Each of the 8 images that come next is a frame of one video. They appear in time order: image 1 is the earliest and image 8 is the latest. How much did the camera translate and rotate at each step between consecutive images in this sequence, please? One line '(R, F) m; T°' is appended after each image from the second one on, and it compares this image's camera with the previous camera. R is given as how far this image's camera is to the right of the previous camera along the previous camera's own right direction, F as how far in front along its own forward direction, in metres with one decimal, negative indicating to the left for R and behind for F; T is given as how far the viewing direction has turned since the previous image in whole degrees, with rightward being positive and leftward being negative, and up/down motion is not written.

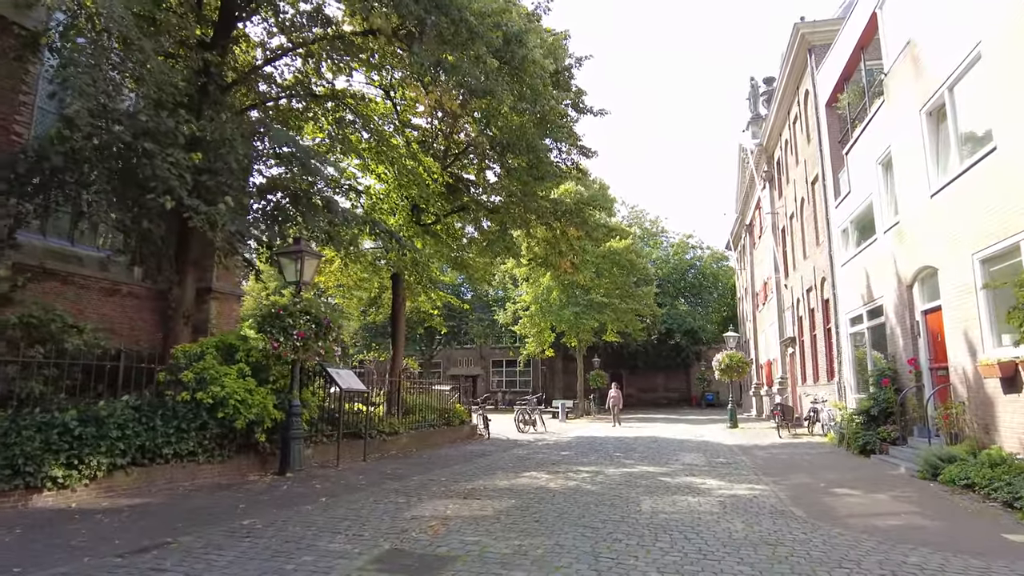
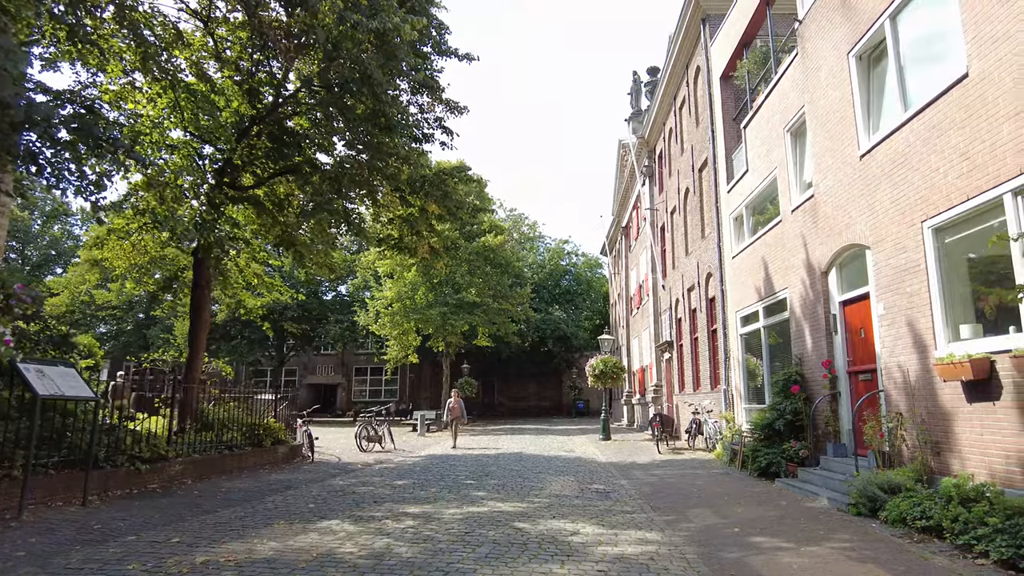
(+0.9, +3.3) m; +10°
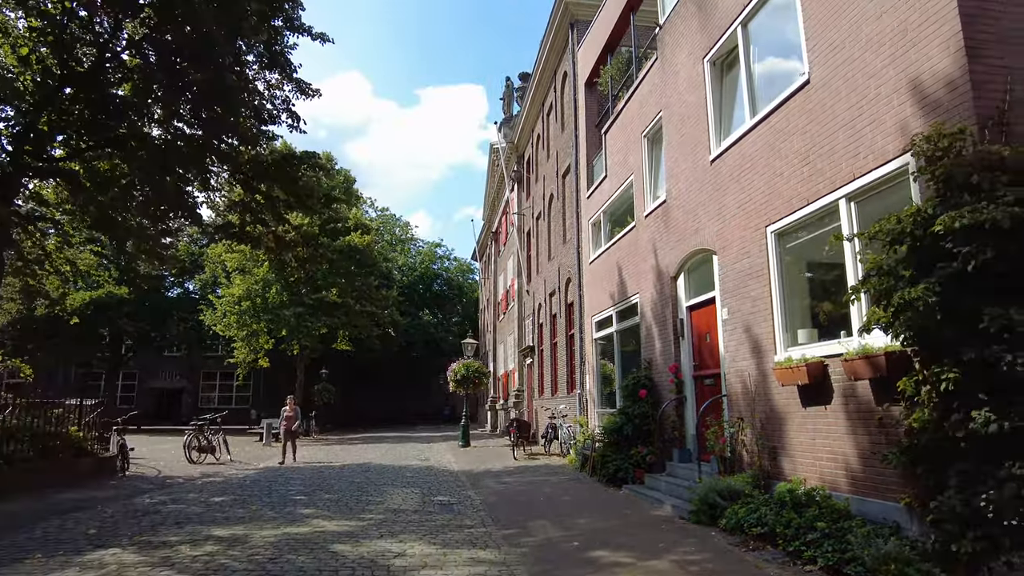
(+0.4, +0.7) m; +11°
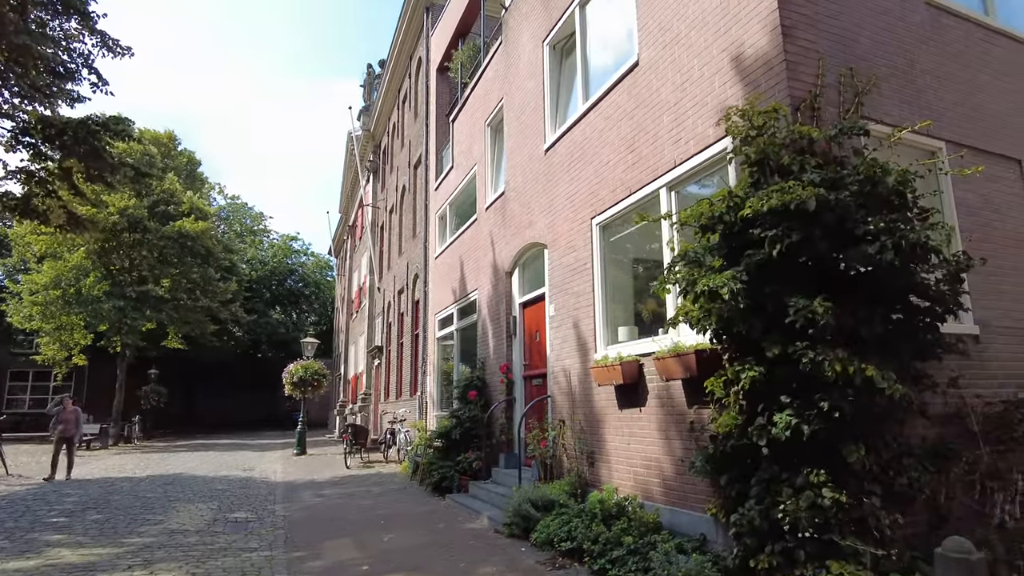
(+0.7, +0.8) m; +11°
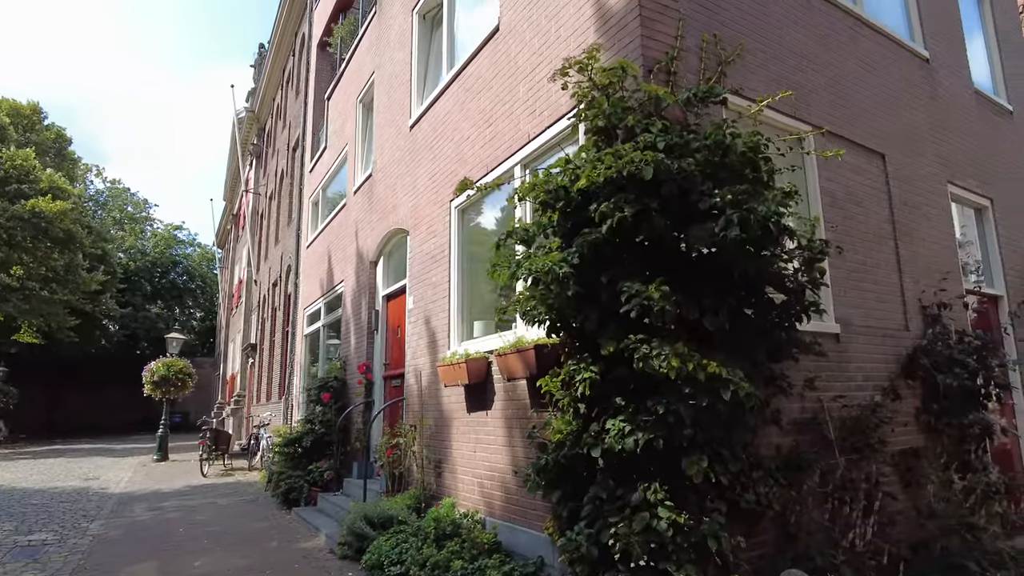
(+0.6, +0.7) m; +8°
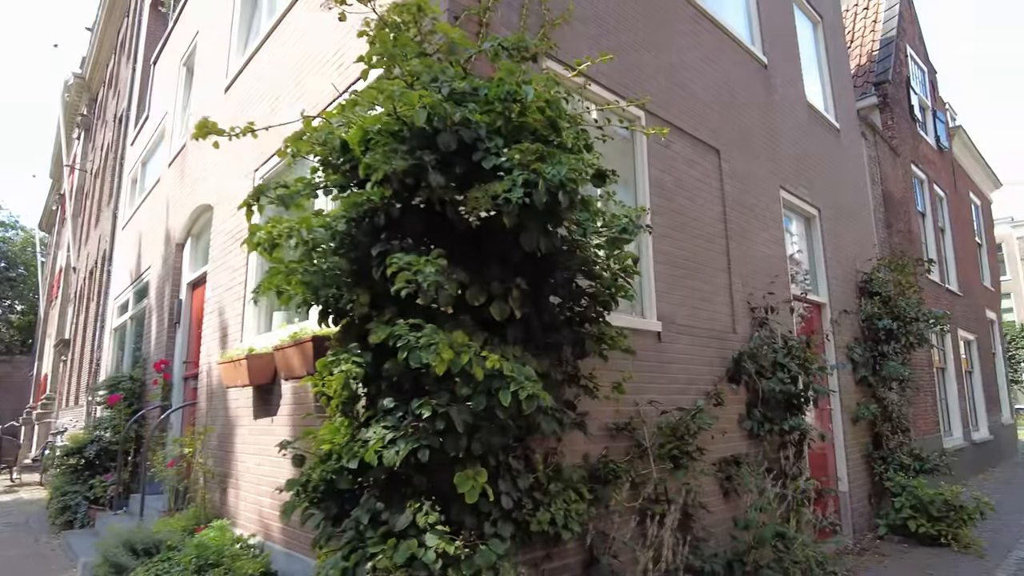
(+0.5, +0.6) m; +11°
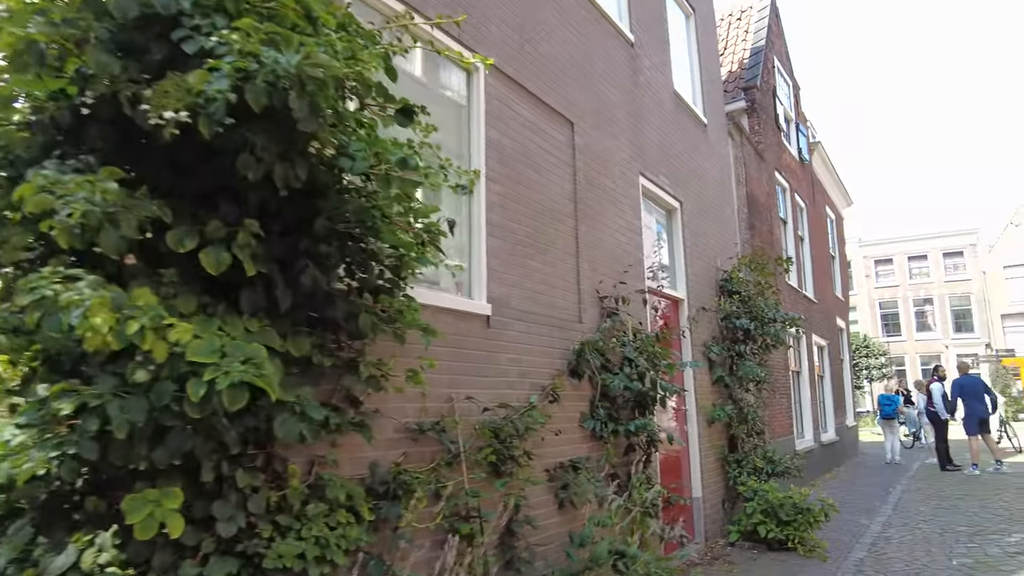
(+0.5, +0.7) m; +9°
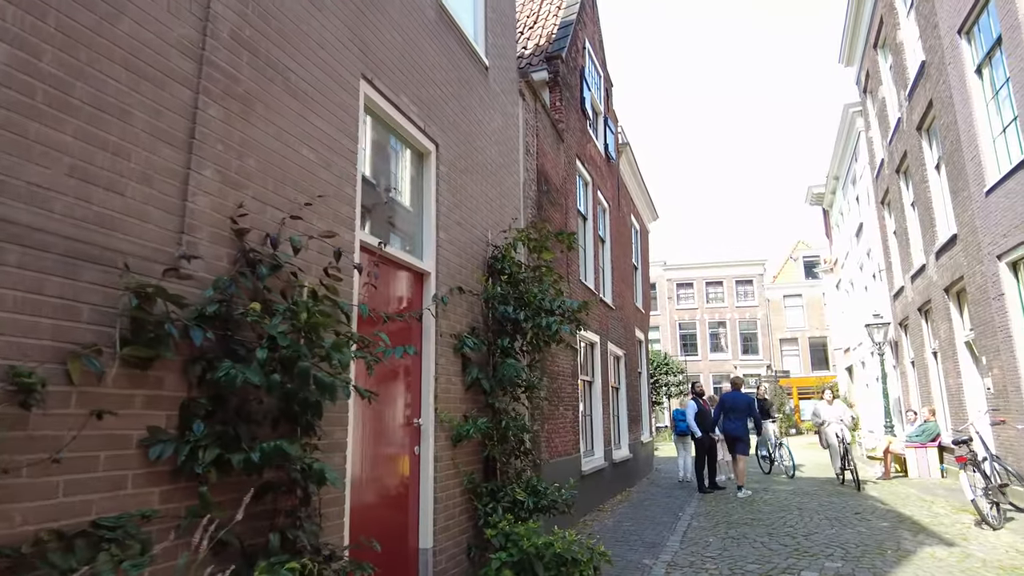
(+1.1, +1.7) m; +15°
